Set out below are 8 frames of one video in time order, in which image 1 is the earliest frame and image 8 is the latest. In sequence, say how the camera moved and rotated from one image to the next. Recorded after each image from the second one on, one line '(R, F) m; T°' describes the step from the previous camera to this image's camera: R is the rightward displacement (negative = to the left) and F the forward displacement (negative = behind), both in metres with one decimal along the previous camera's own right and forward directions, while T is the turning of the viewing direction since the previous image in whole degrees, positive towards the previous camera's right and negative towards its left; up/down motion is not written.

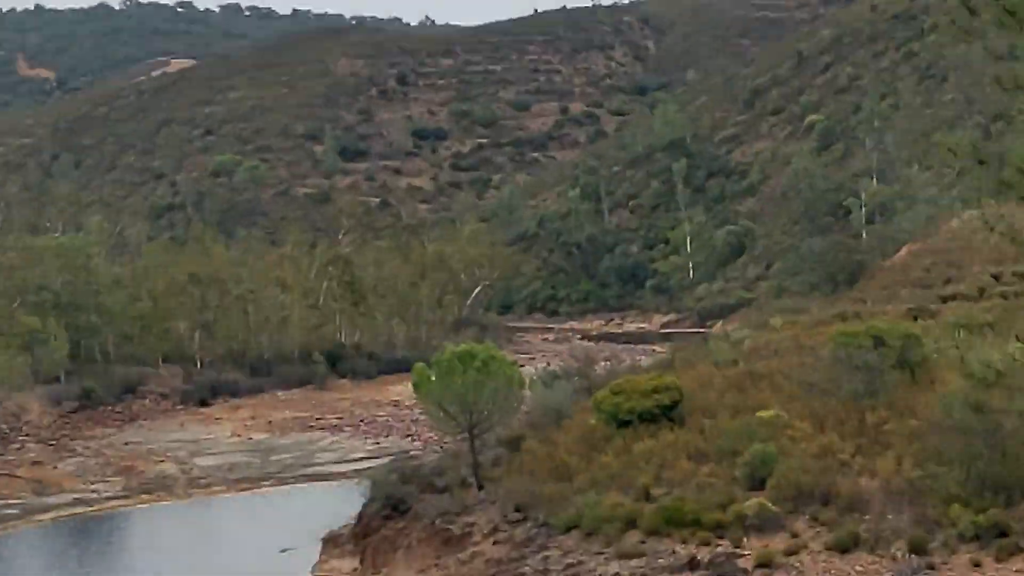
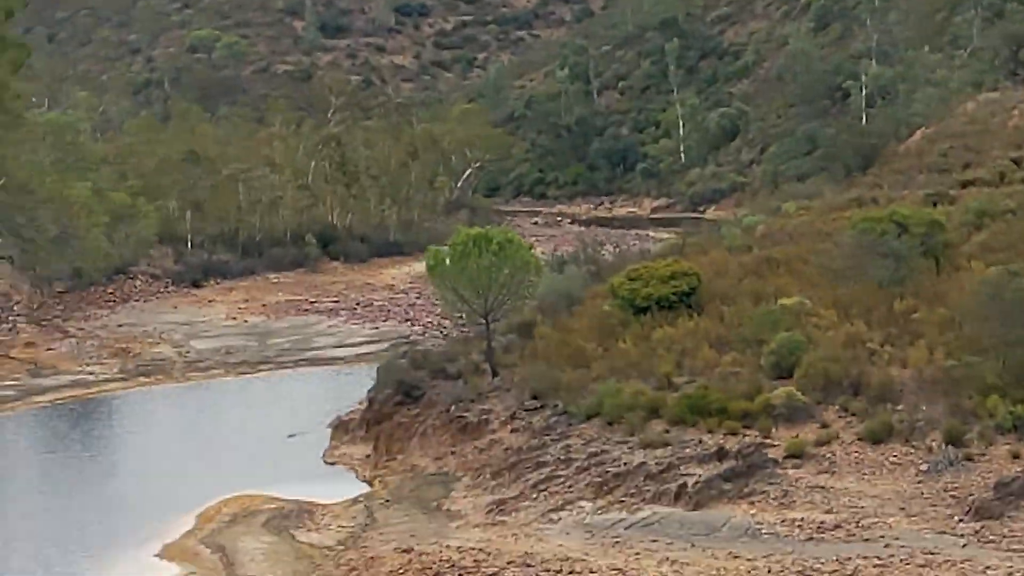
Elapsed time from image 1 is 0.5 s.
(-0.5, +0.6) m; +1°
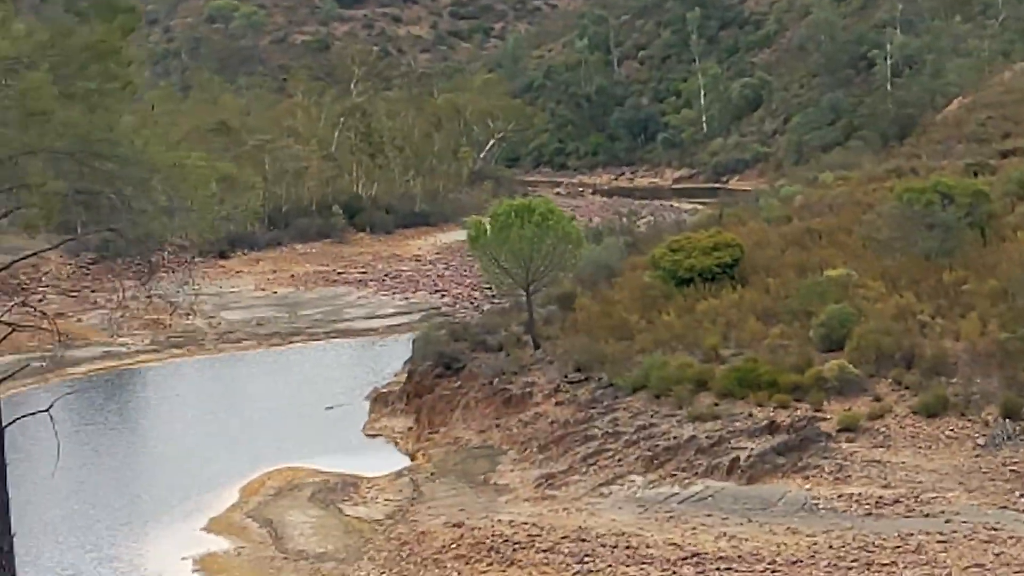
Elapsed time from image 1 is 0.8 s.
(-0.4, +0.2) m; 0°
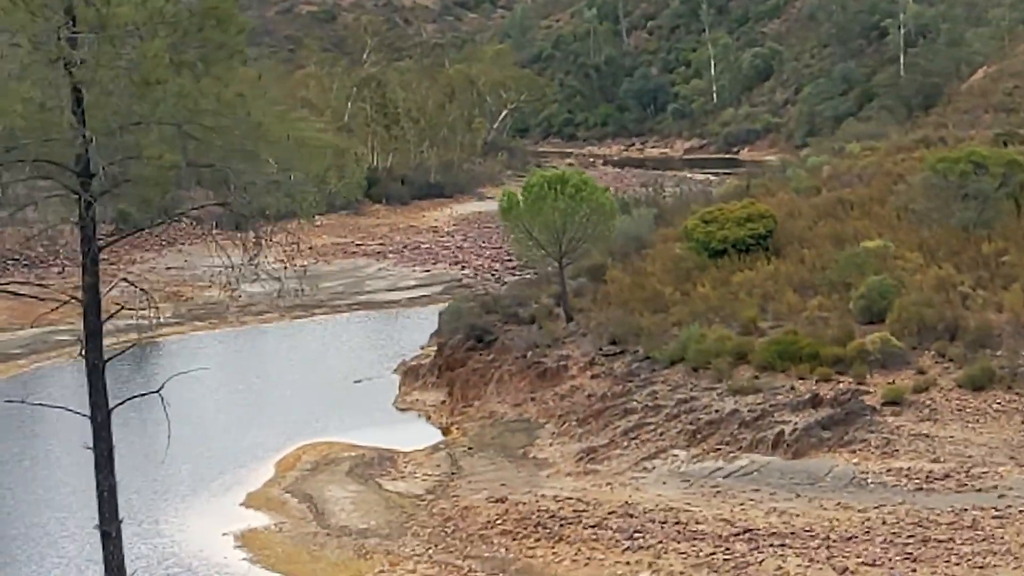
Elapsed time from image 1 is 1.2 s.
(-0.4, +0.2) m; 0°
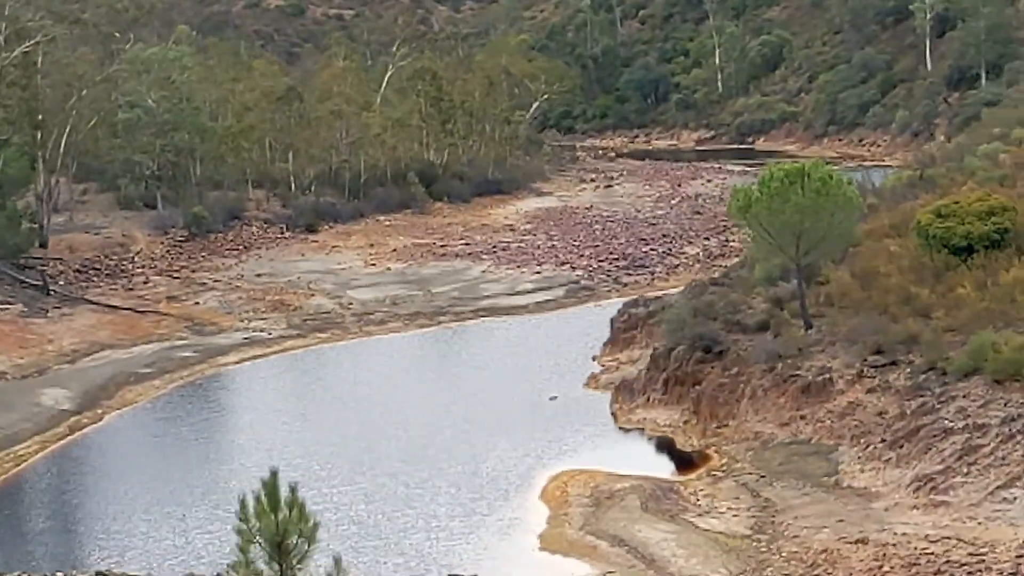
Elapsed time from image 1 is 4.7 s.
(-3.5, +2.3) m; +2°
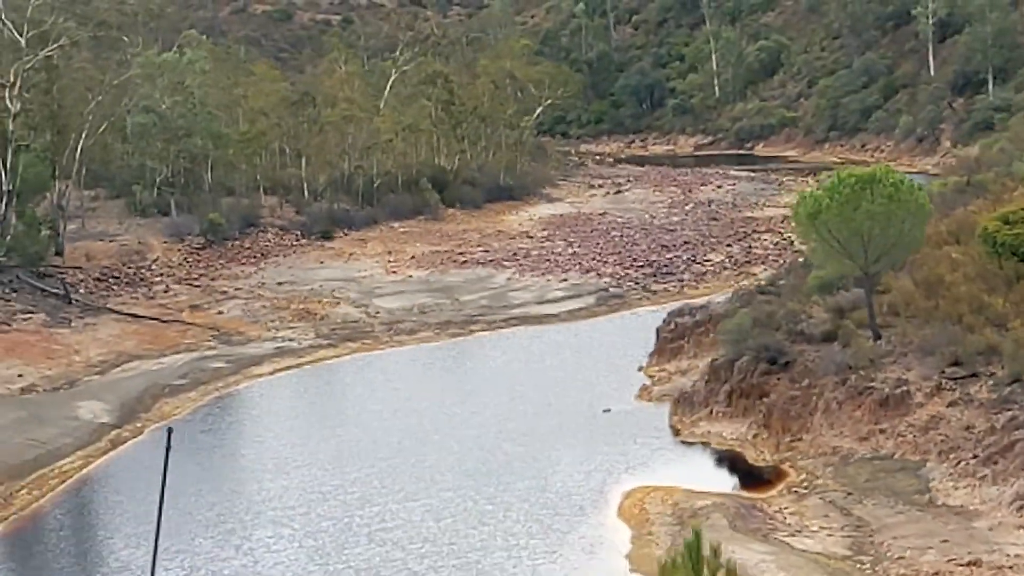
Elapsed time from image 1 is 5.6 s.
(-1.0, +0.6) m; +1°
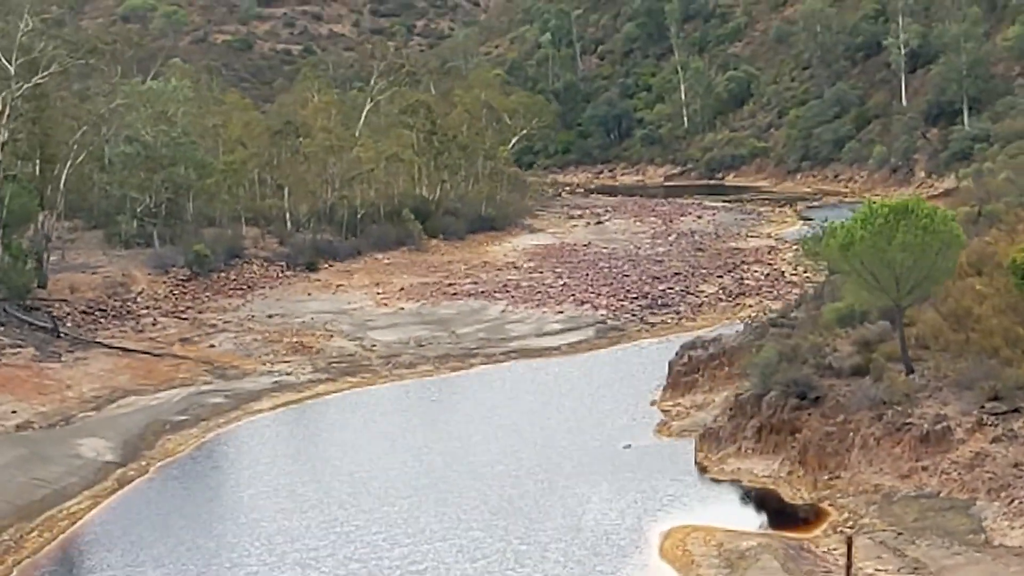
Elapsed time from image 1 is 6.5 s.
(-0.8, +0.6) m; +1°
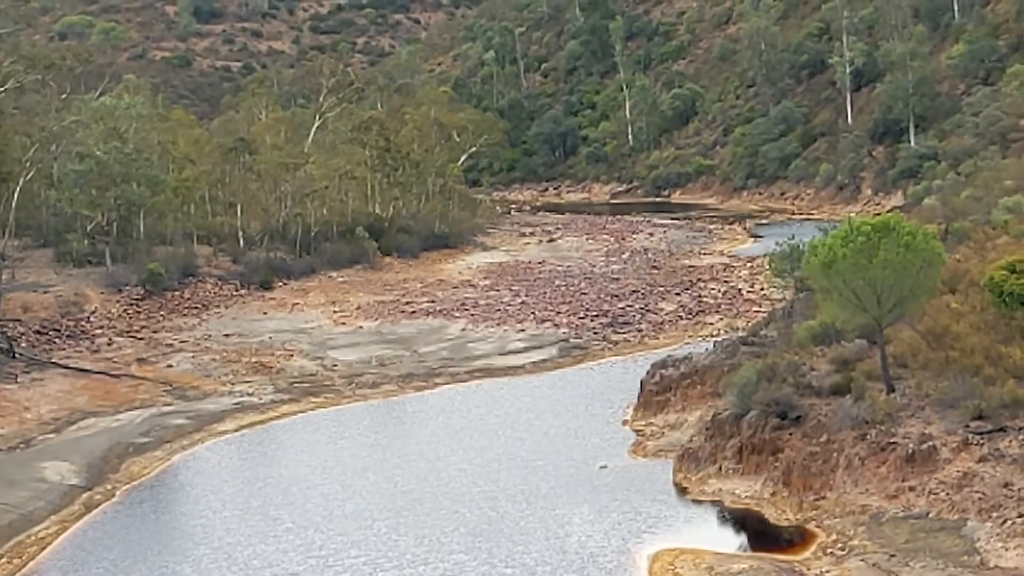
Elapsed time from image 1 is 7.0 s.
(-0.5, +0.3) m; +2°
